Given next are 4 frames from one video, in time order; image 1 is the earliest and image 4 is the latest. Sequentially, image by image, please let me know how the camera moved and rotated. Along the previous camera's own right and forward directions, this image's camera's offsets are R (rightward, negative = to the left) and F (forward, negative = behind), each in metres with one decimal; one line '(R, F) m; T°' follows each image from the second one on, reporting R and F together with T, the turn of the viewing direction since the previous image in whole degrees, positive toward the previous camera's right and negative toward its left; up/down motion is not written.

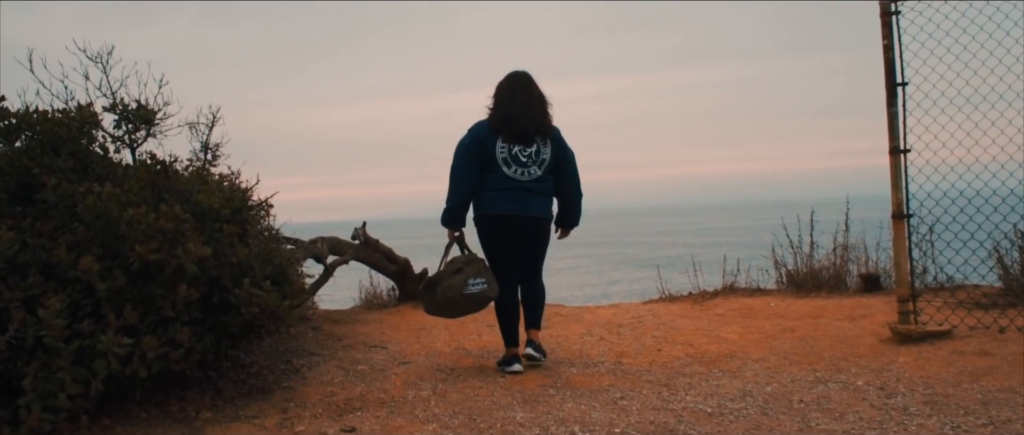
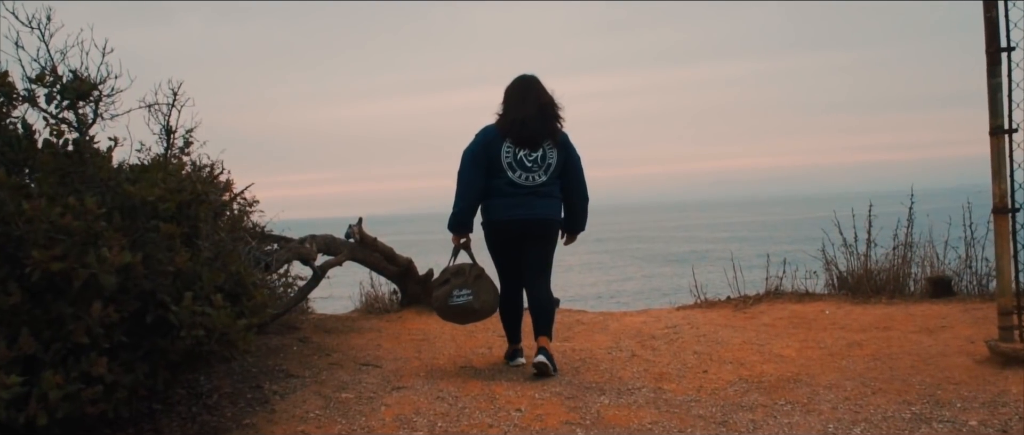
(0.0, +1.0) m; -1°
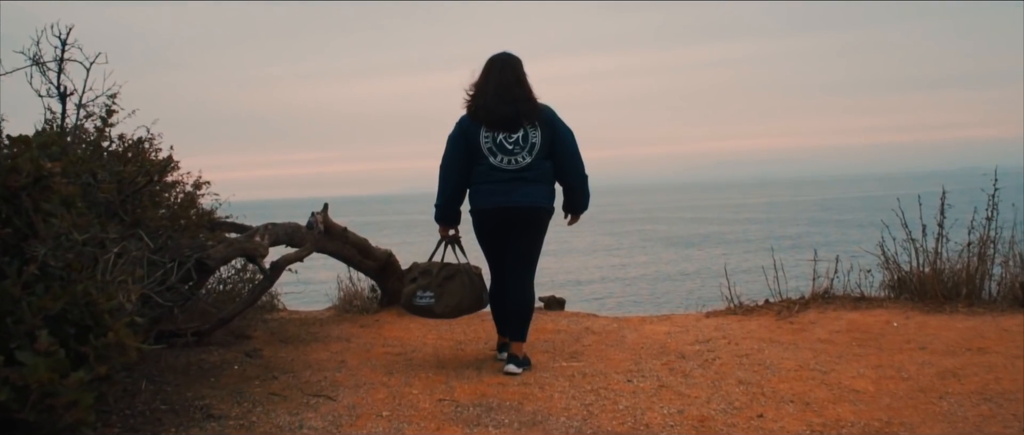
(+0.1, +1.3) m; 0°
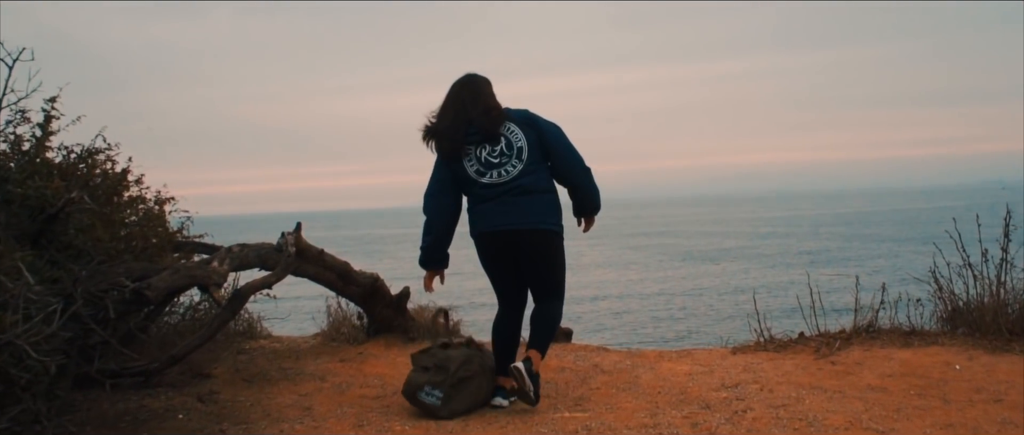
(+0.1, +0.8) m; -1°
